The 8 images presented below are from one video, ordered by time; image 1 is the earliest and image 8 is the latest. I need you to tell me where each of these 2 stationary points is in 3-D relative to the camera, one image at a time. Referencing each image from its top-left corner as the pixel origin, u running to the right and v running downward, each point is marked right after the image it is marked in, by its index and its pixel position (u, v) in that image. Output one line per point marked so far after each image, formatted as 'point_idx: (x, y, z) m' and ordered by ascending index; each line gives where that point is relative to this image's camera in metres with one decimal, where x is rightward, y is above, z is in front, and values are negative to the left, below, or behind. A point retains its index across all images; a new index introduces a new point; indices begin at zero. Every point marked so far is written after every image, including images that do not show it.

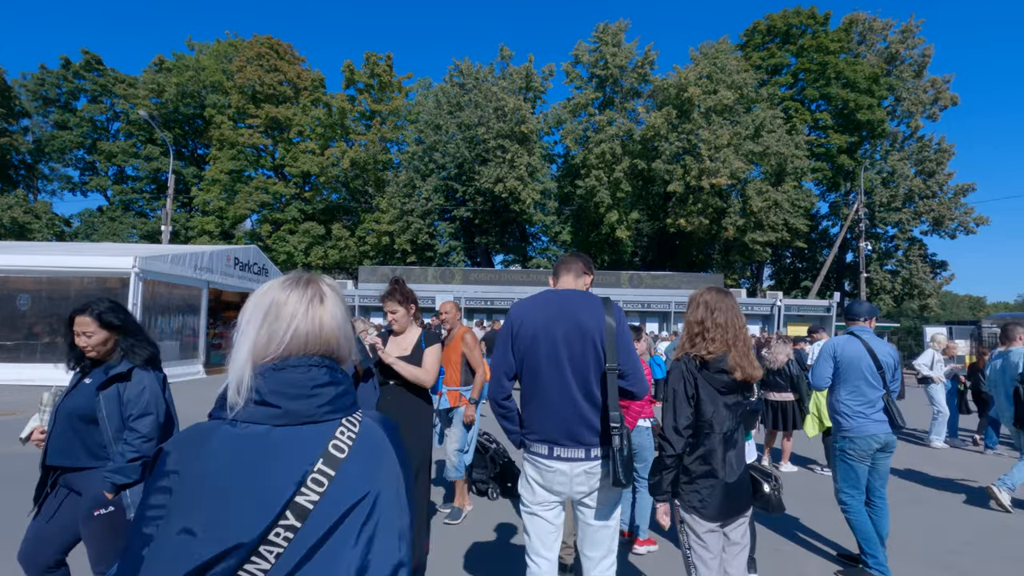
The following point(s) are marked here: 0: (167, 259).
0: (-10.5, +0.9, +16.3) m
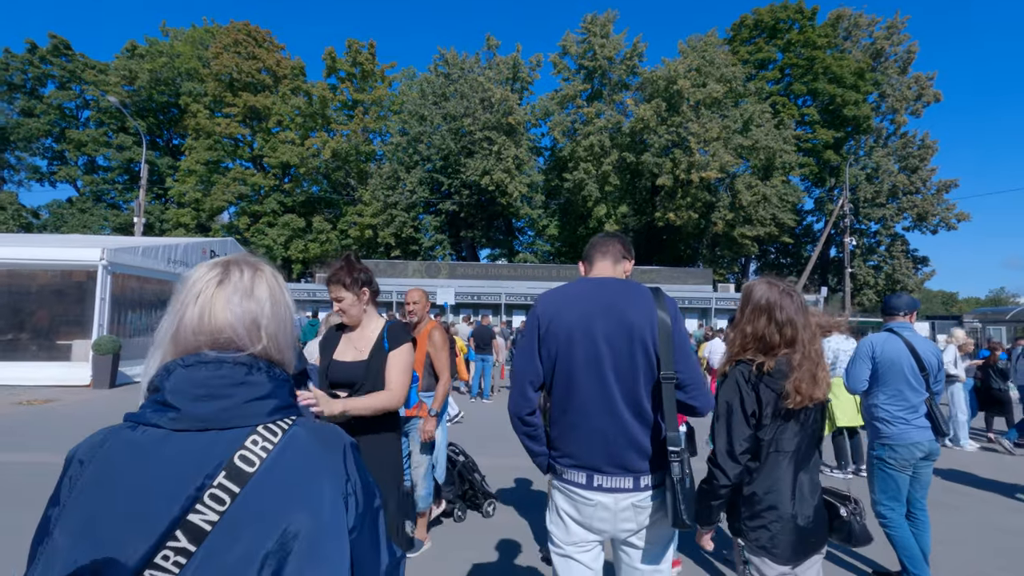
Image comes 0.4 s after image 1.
0: (-10.8, +1.1, +15.5) m
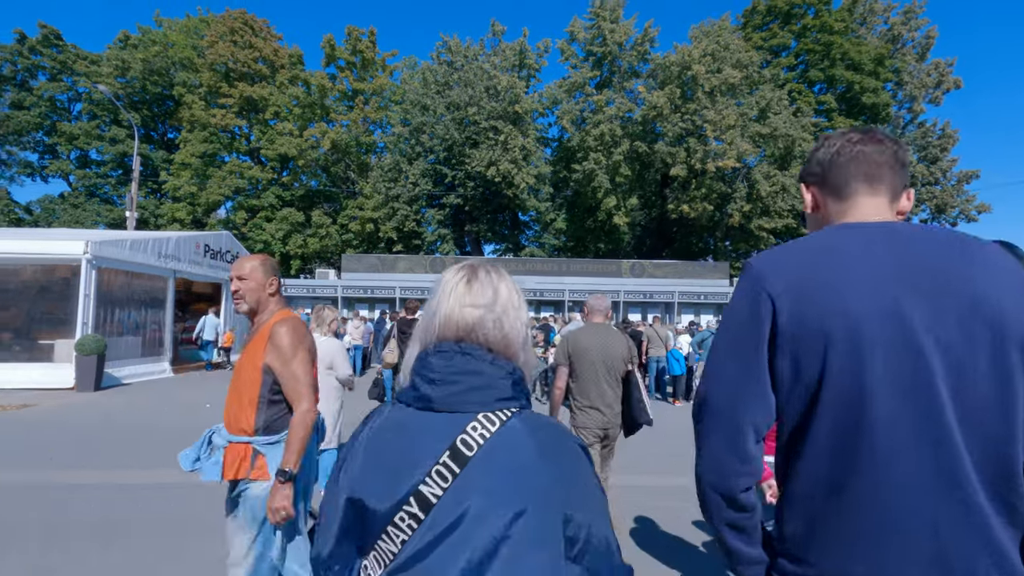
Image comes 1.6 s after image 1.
0: (-10.5, +1.2, +14.5) m
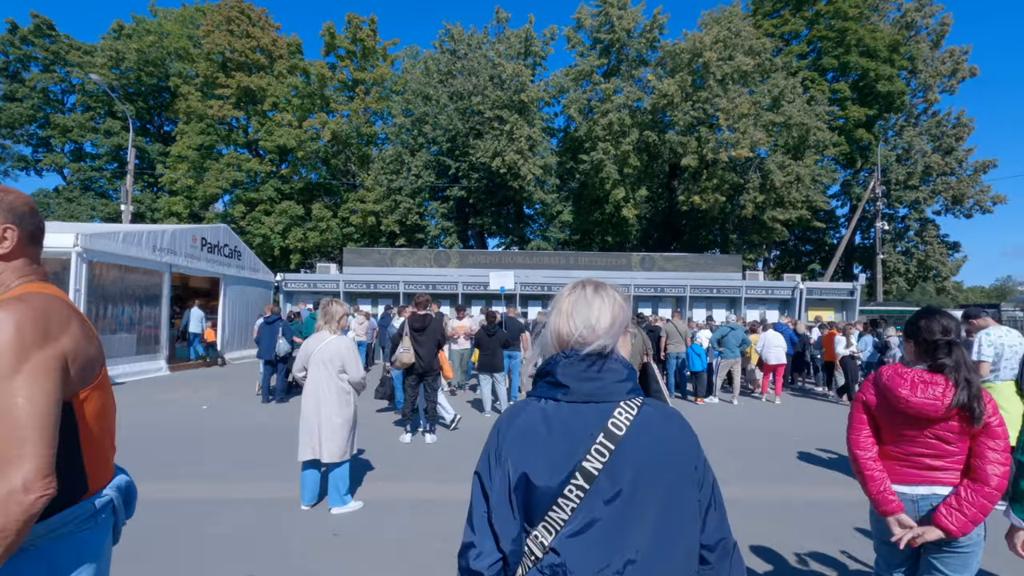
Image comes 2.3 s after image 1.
0: (-10.2, +1.3, +13.9) m
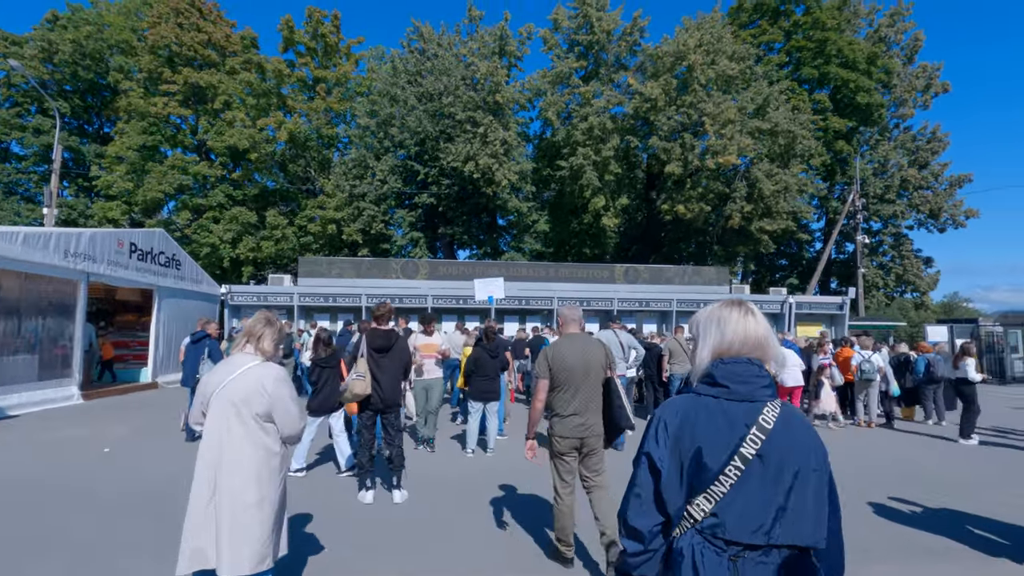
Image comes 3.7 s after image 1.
0: (-10.6, +1.1, +11.4) m
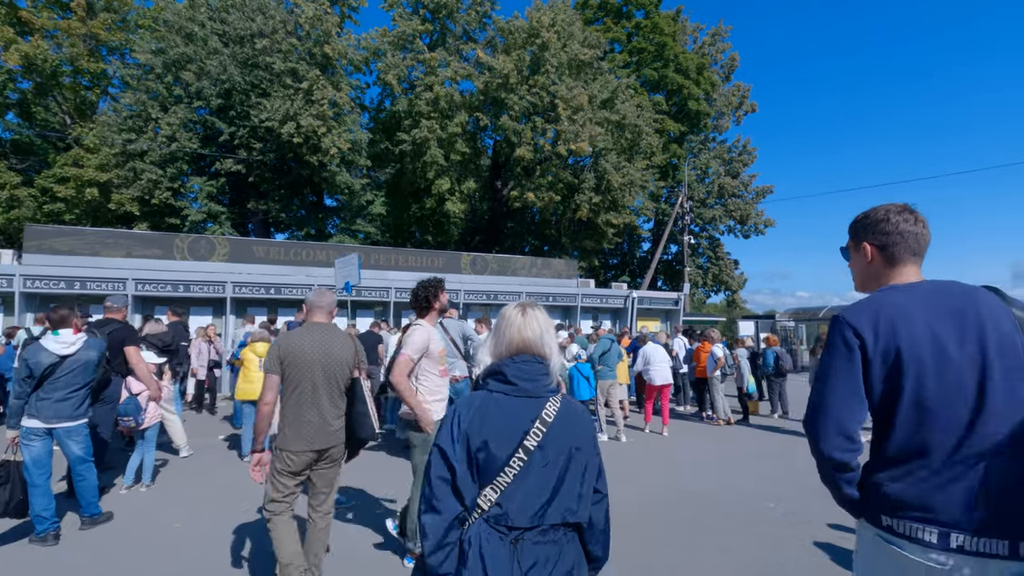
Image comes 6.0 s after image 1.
0: (-12.9, +1.6, +5.3) m
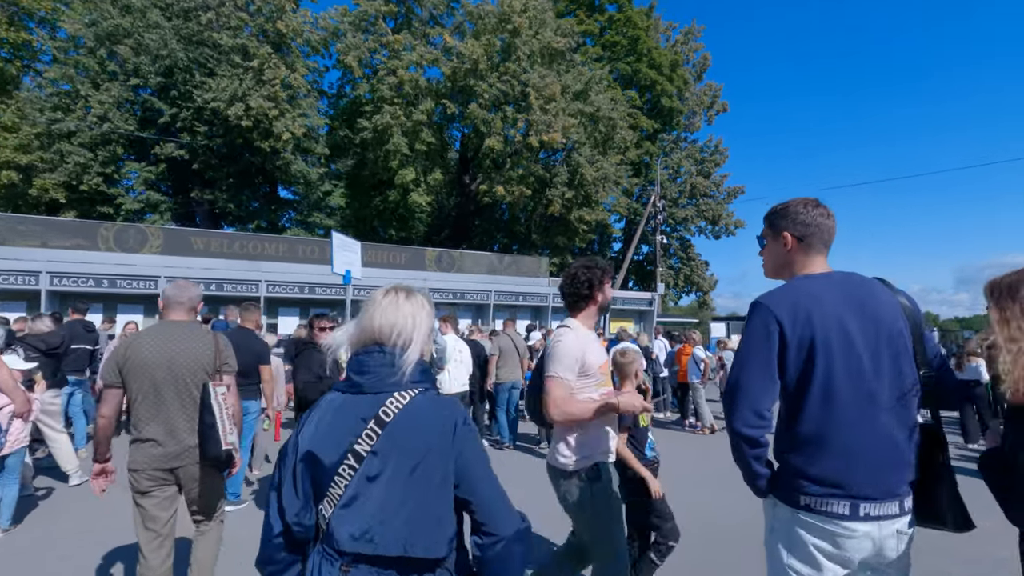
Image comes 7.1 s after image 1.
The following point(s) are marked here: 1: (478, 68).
0: (-13.1, +1.8, +3.4) m
1: (-1.2, +7.8, +19.0) m
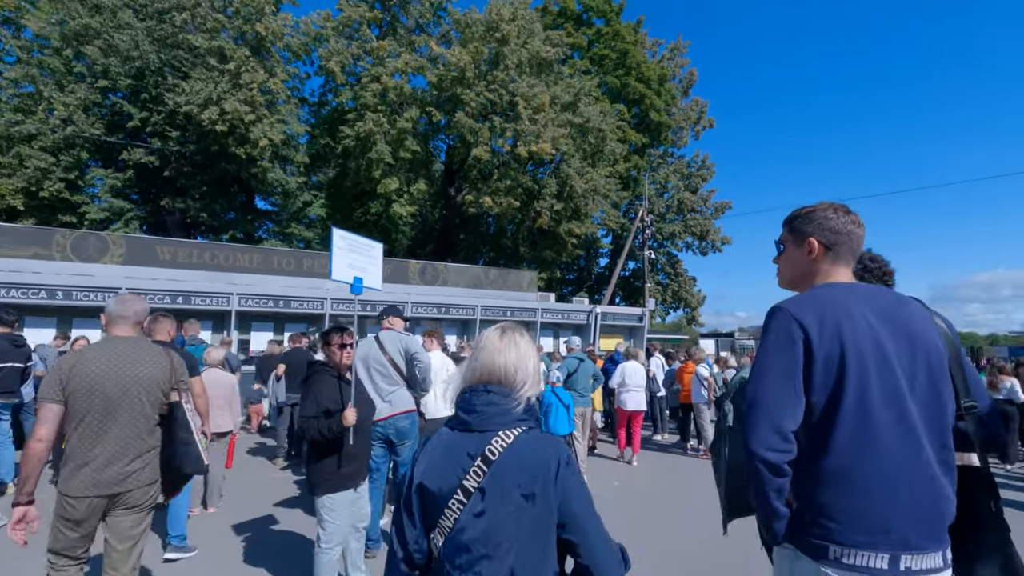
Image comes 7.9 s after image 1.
0: (-13.0, +1.8, +2.4) m
1: (-1.6, +7.3, +18.5) m
